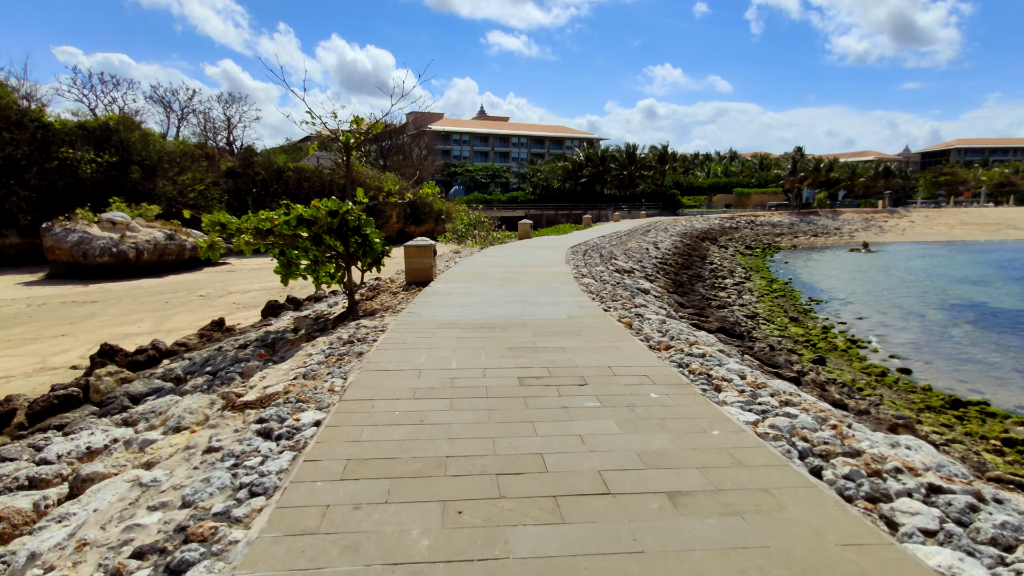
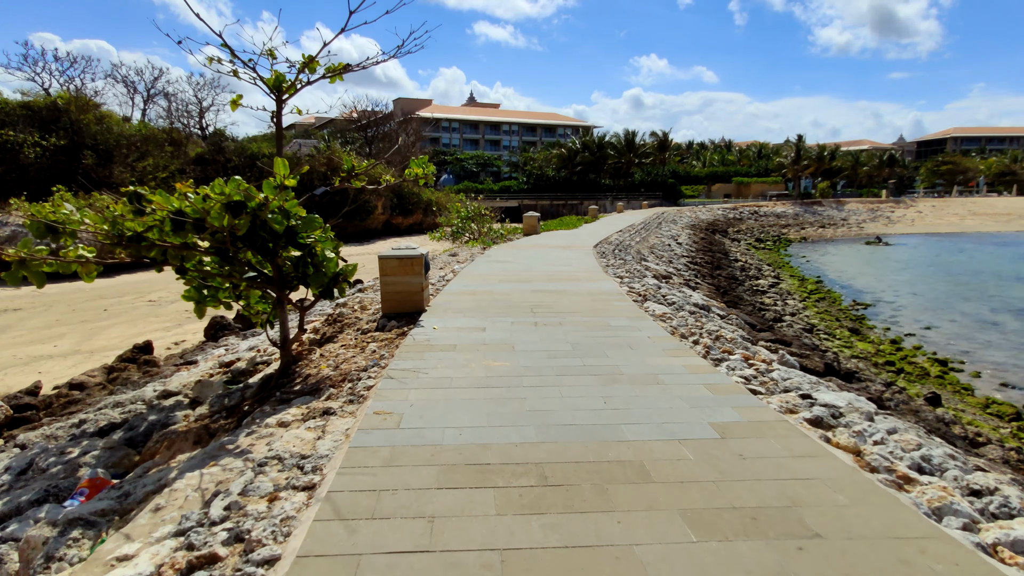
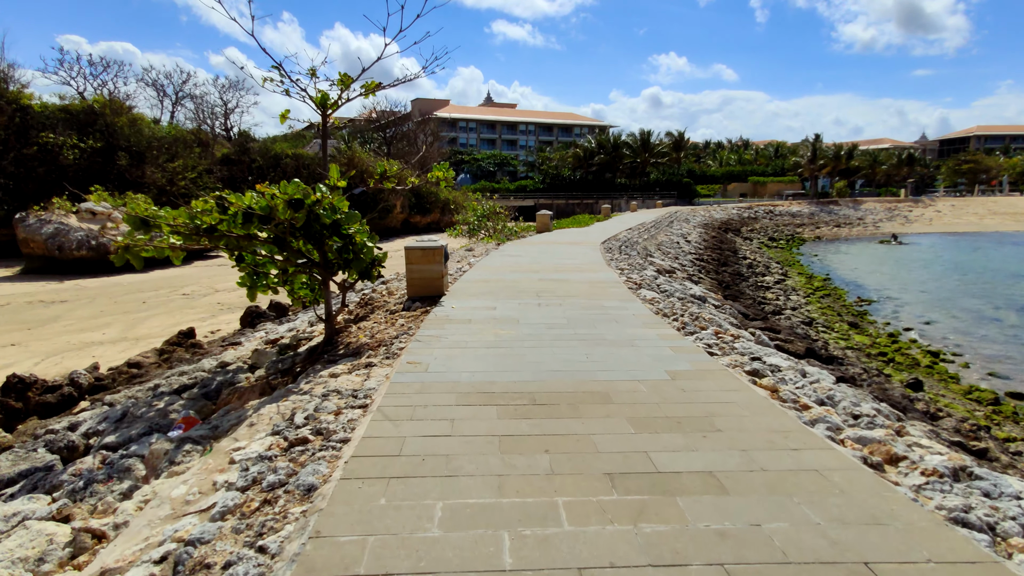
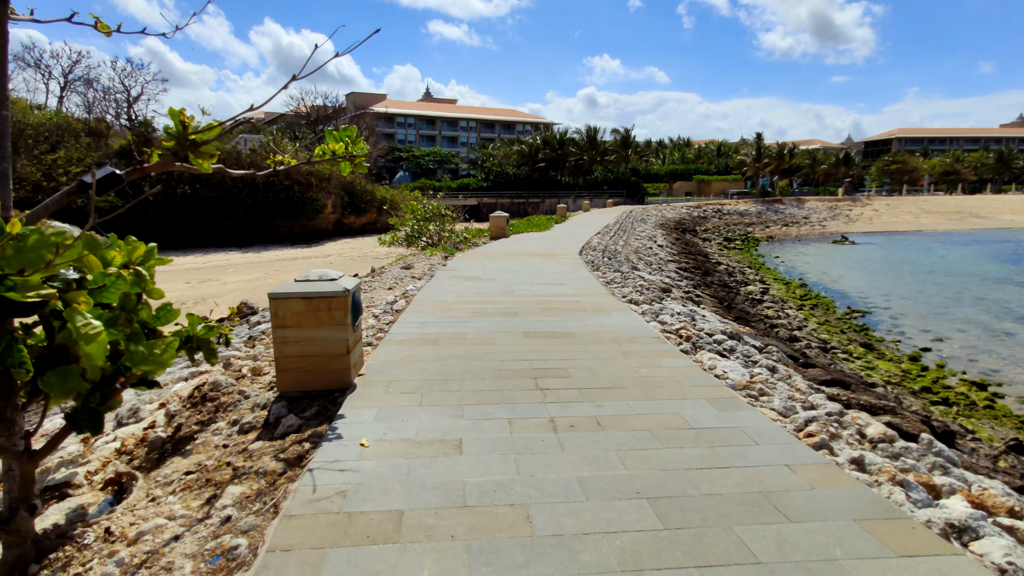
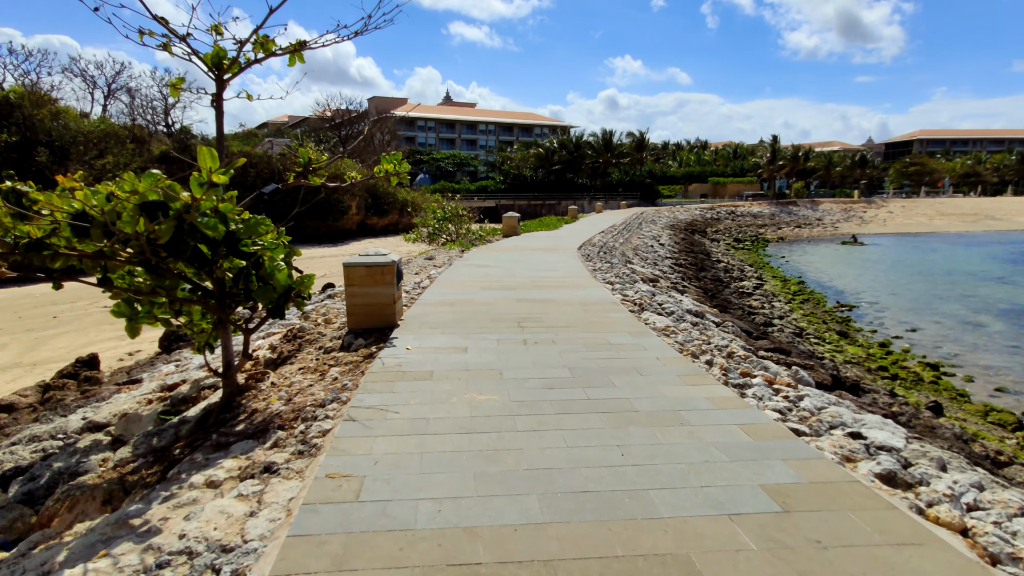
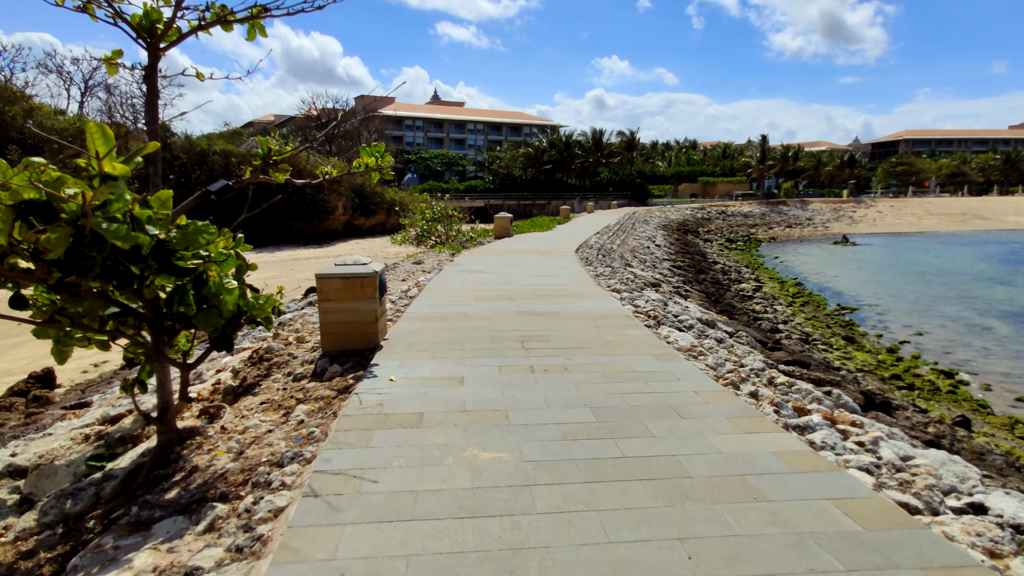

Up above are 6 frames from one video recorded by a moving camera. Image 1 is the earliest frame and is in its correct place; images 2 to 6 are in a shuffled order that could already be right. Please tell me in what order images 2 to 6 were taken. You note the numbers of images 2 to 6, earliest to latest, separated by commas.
3, 2, 5, 6, 4
